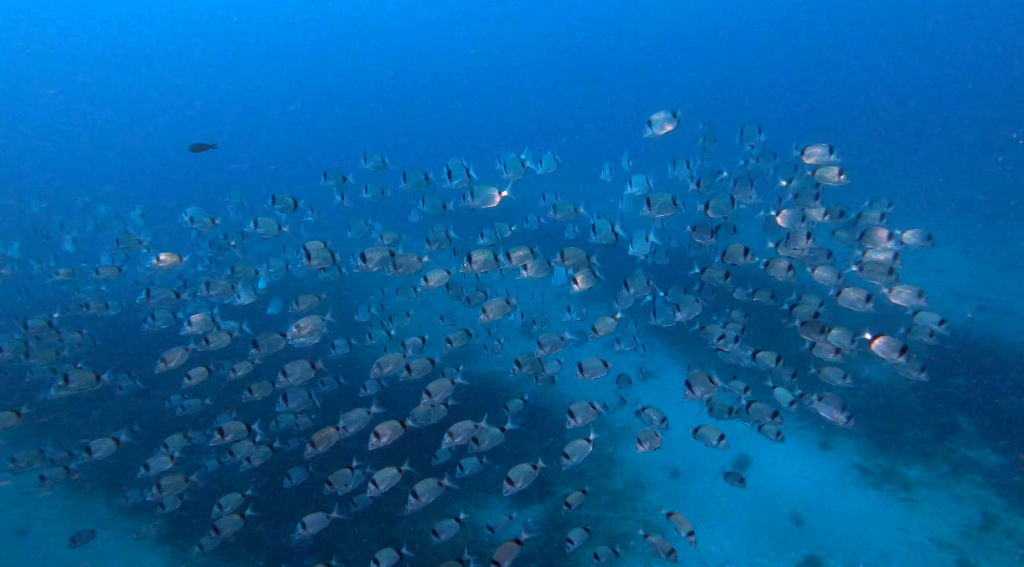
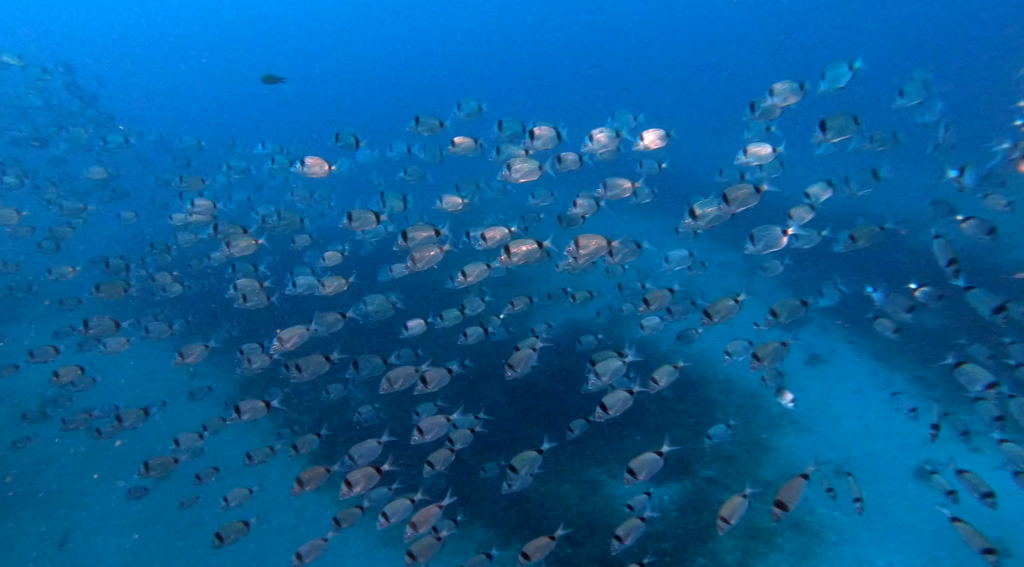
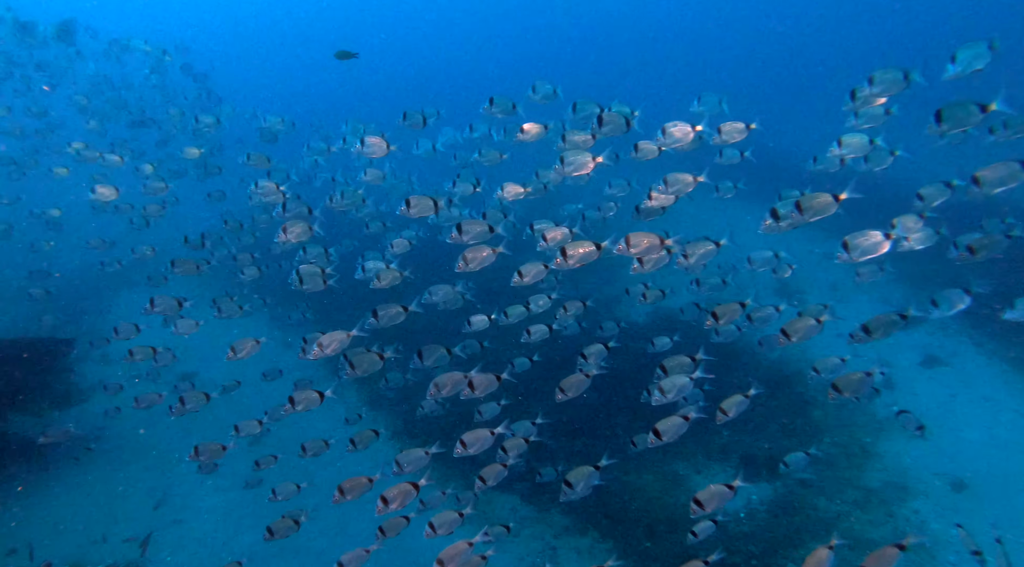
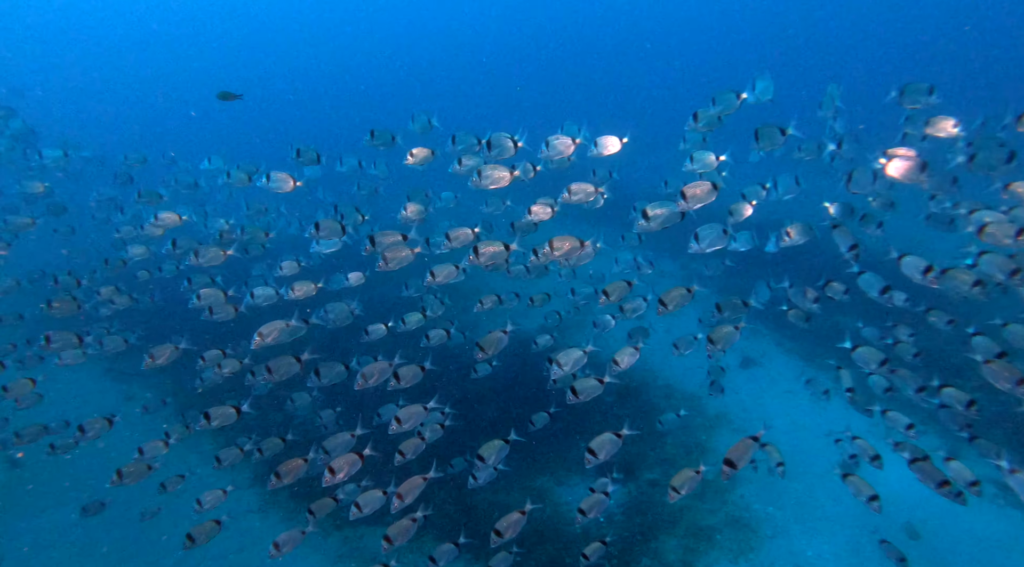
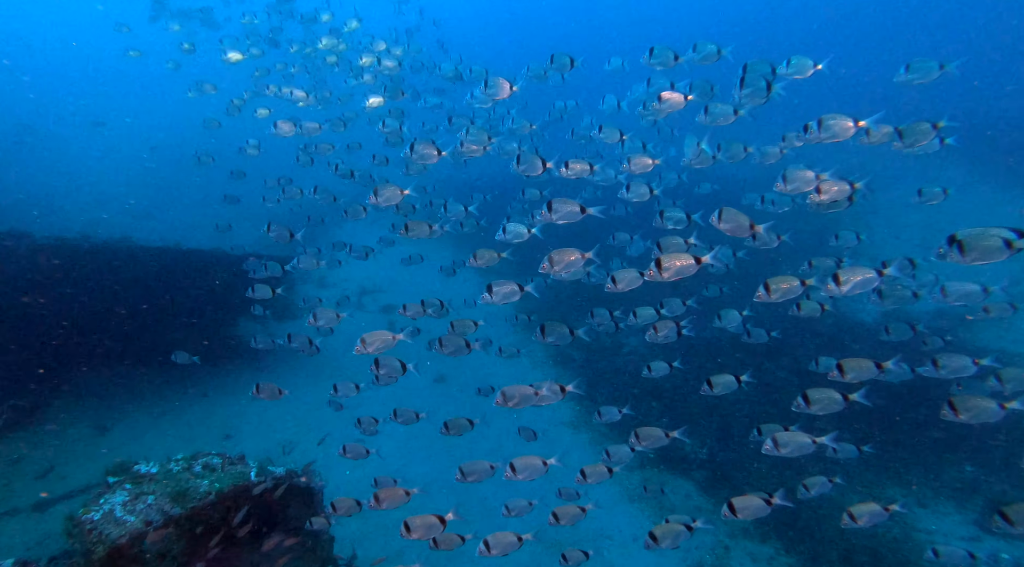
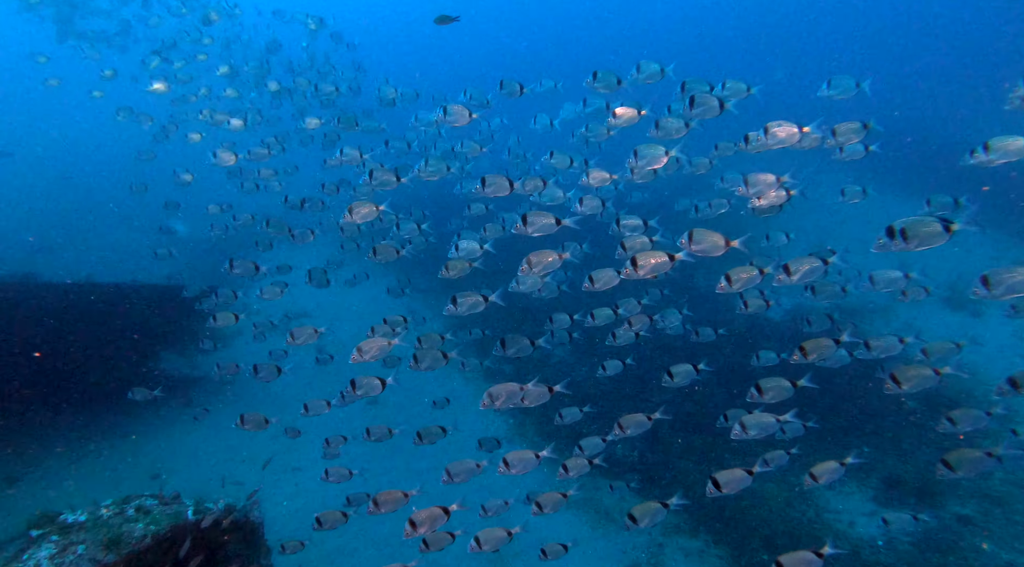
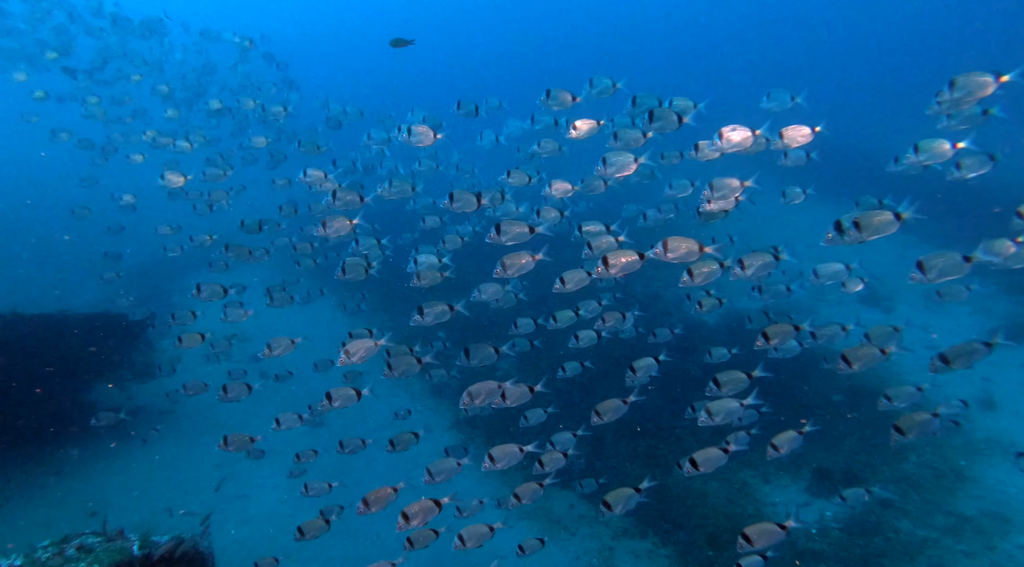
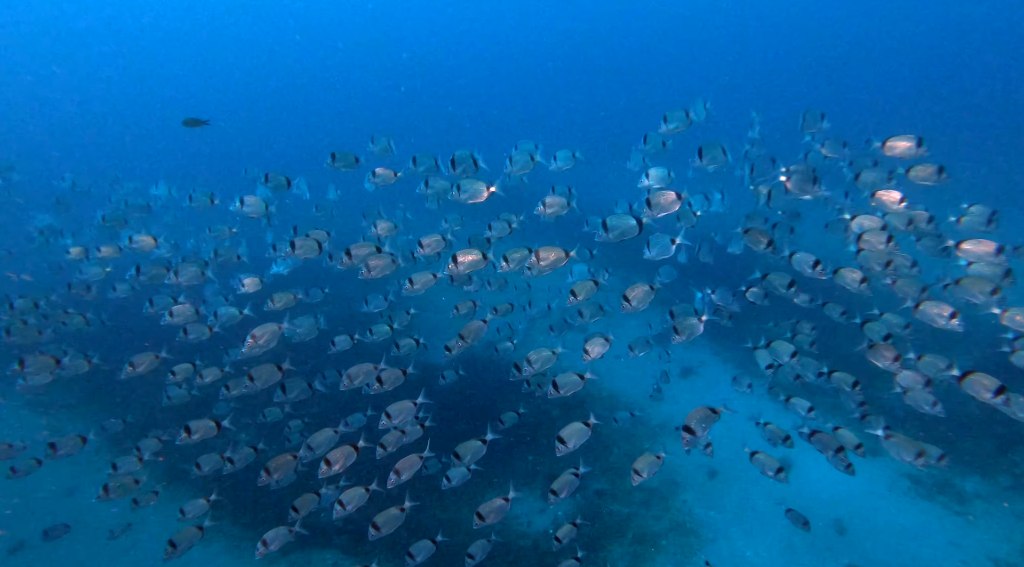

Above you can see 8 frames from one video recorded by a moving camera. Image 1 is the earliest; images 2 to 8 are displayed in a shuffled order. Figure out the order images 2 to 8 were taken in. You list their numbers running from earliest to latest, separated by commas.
8, 4, 2, 3, 7, 6, 5
